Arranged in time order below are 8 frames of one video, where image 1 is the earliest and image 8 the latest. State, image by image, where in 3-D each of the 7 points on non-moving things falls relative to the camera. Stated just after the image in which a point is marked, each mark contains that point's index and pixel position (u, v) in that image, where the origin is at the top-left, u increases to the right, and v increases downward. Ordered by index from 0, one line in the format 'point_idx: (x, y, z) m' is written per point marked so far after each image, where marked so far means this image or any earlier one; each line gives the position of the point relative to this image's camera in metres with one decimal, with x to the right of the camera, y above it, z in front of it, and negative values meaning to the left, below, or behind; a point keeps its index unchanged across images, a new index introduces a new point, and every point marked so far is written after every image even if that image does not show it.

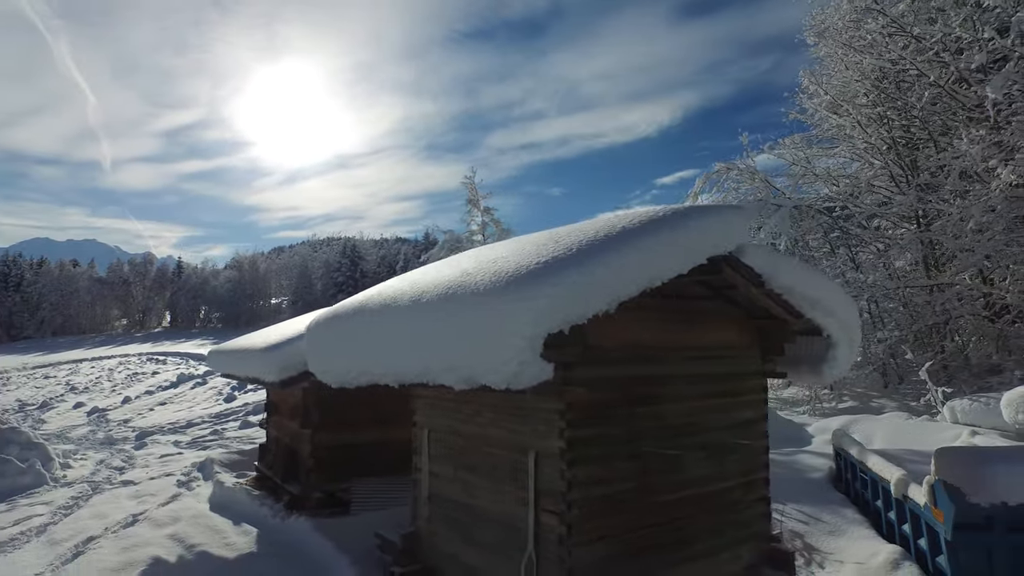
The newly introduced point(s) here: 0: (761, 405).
0: (+2.8, -1.3, +6.6) m
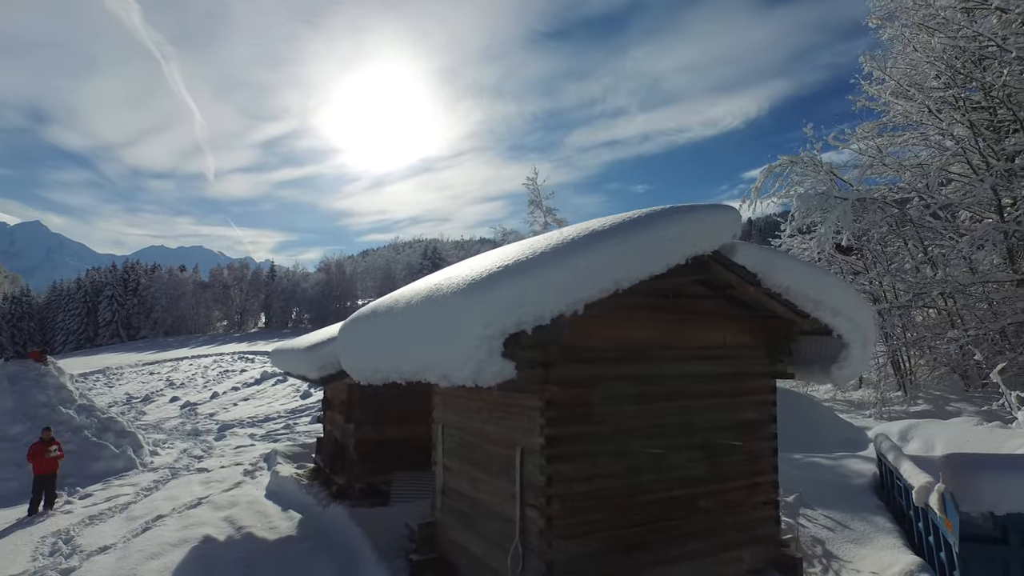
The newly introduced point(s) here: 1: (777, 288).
0: (+2.9, -1.3, +6.5) m
1: (+2.6, 0.0, +5.8) m
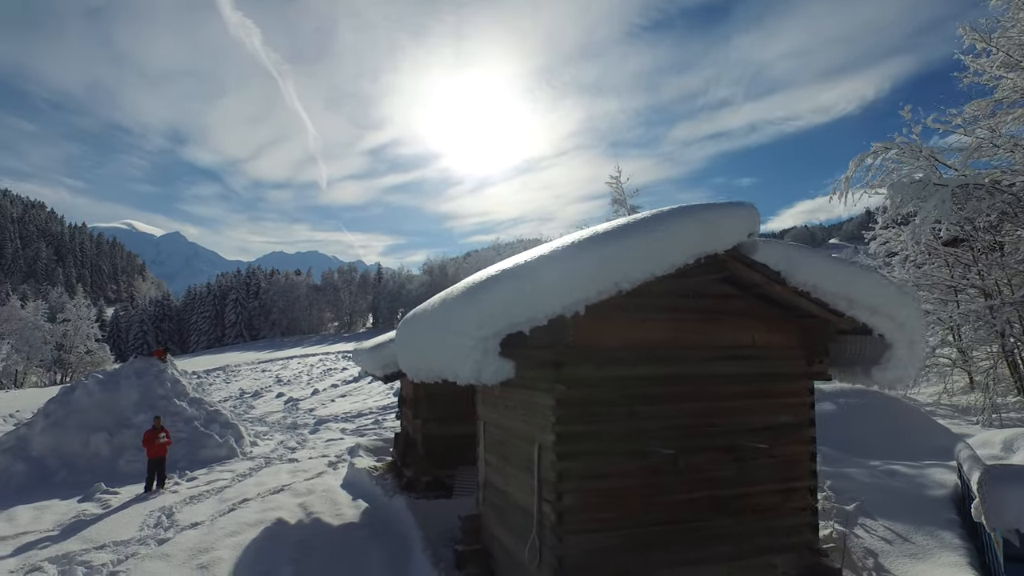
0: (+3.1, -1.3, +6.2) m
1: (+2.8, 0.0, +5.6) m
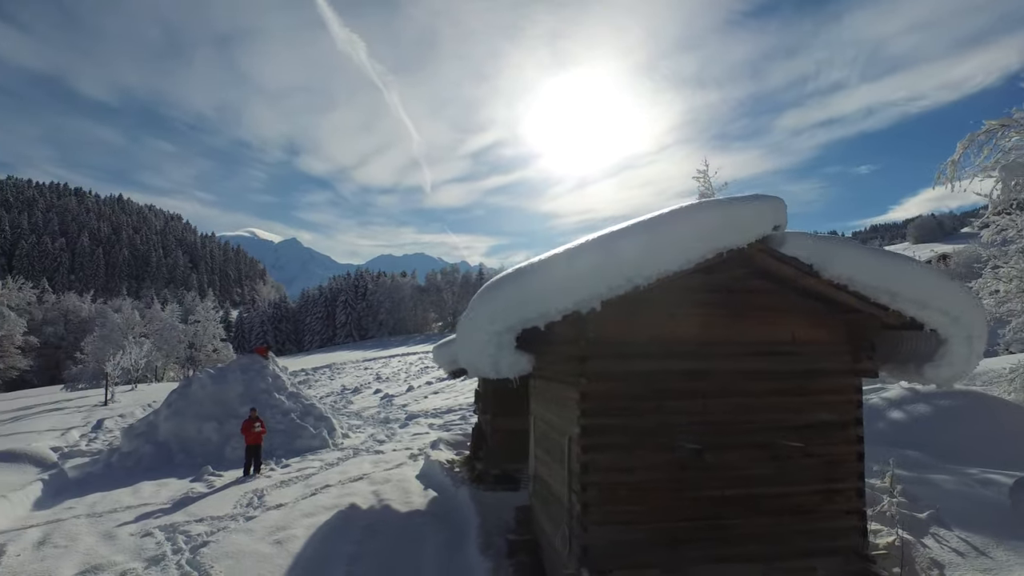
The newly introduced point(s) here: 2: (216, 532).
0: (+3.5, -1.2, +5.9) m
1: (+3.0, +0.1, +5.4) m
2: (-4.4, -3.7, +8.6) m
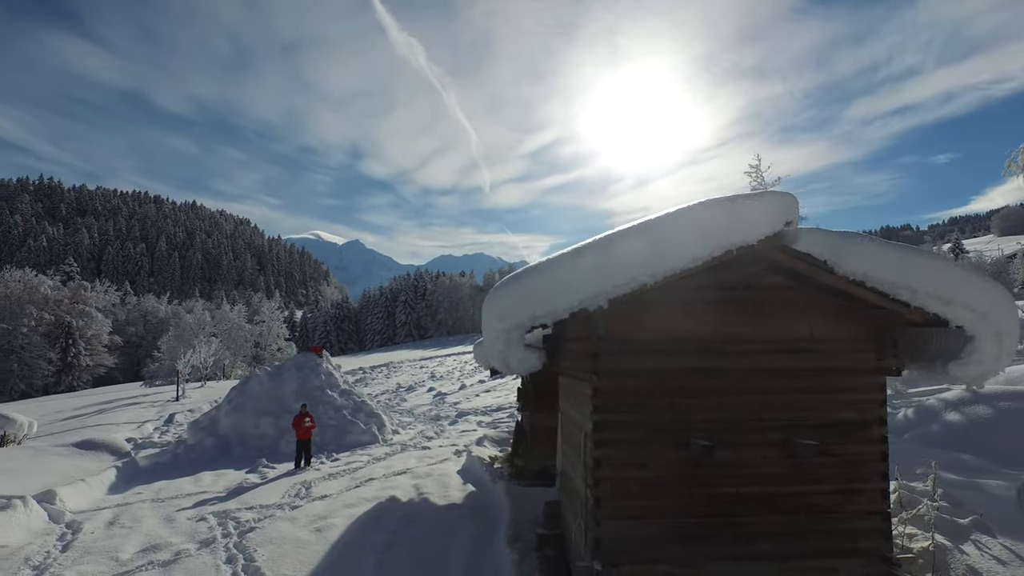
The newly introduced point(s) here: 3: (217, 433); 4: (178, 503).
0: (+3.6, -1.2, +5.8) m
1: (+3.1, +0.1, +5.3) m
2: (-4.0, -3.7, +9.2) m
3: (-8.7, -4.3, +17.2) m
4: (-6.1, -3.9, +10.6) m
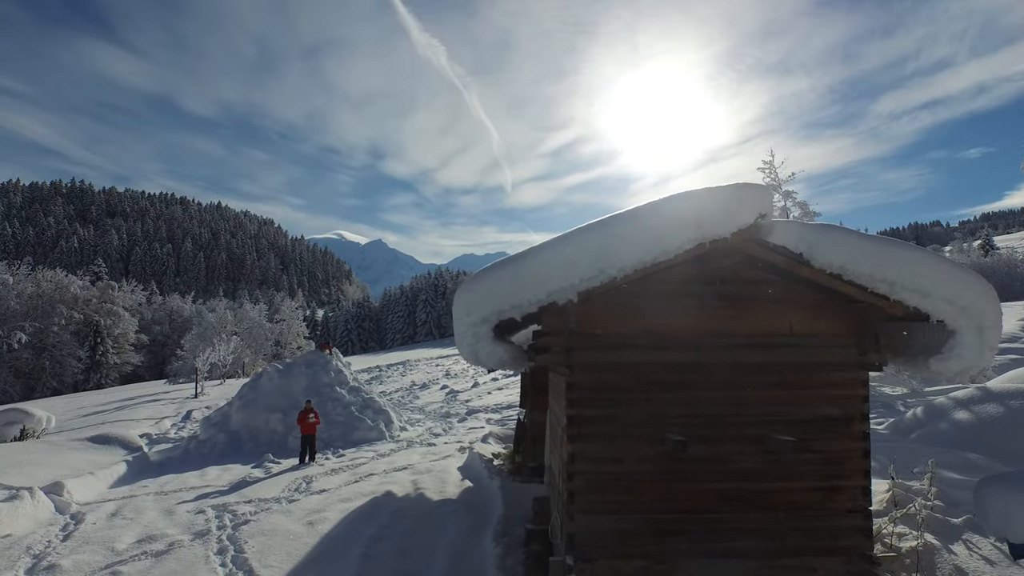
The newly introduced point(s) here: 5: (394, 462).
0: (+3.4, -1.1, +5.7) m
1: (+2.8, +0.2, +5.2) m
2: (-4.1, -3.6, +9.4) m
3: (-8.6, -4.2, +17.5) m
4: (-6.2, -3.9, +10.8) m
5: (-2.8, -4.2, +14.0) m
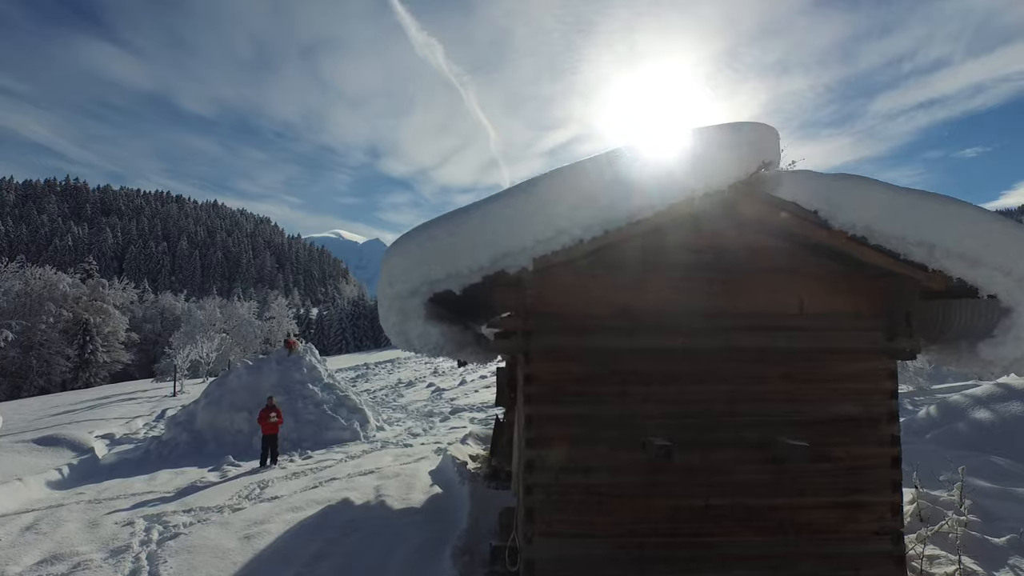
0: (+3.0, -0.9, +4.6) m
1: (+2.4, +0.4, +4.1) m
2: (-4.5, -3.4, +8.3) m
3: (-9.1, -4.0, +16.4) m
4: (-6.6, -3.6, +9.7) m
5: (-3.3, -3.9, +12.9) m
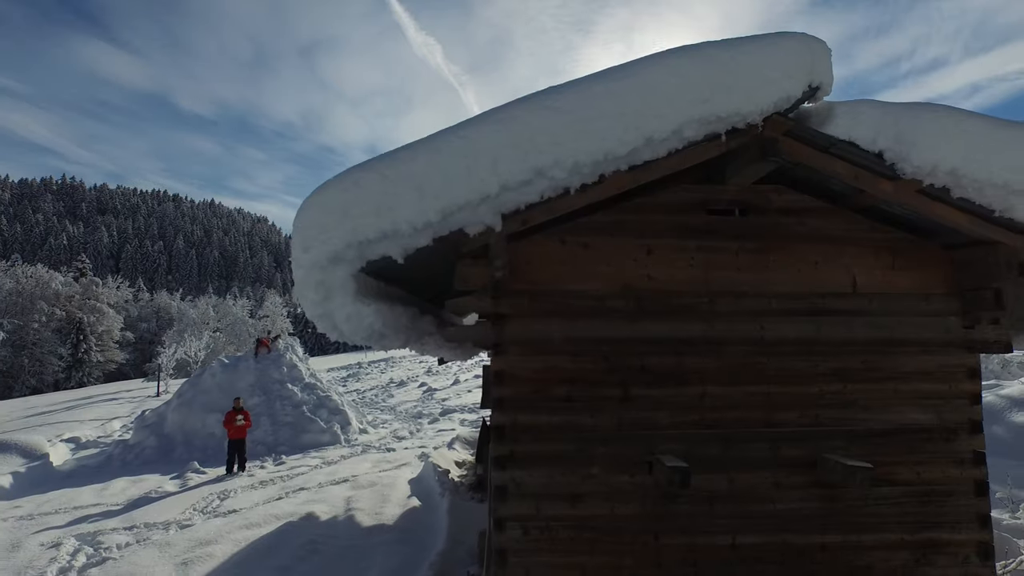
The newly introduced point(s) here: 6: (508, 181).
0: (+2.8, -0.7, +3.5) m
1: (+2.2, +0.6, +3.0) m
2: (-4.7, -3.2, +7.2) m
3: (-9.3, -3.8, +15.3) m
4: (-6.8, -3.4, +8.6) m
5: (-3.5, -3.8, +11.8) m
6: (0.0, +0.5, +2.9) m
